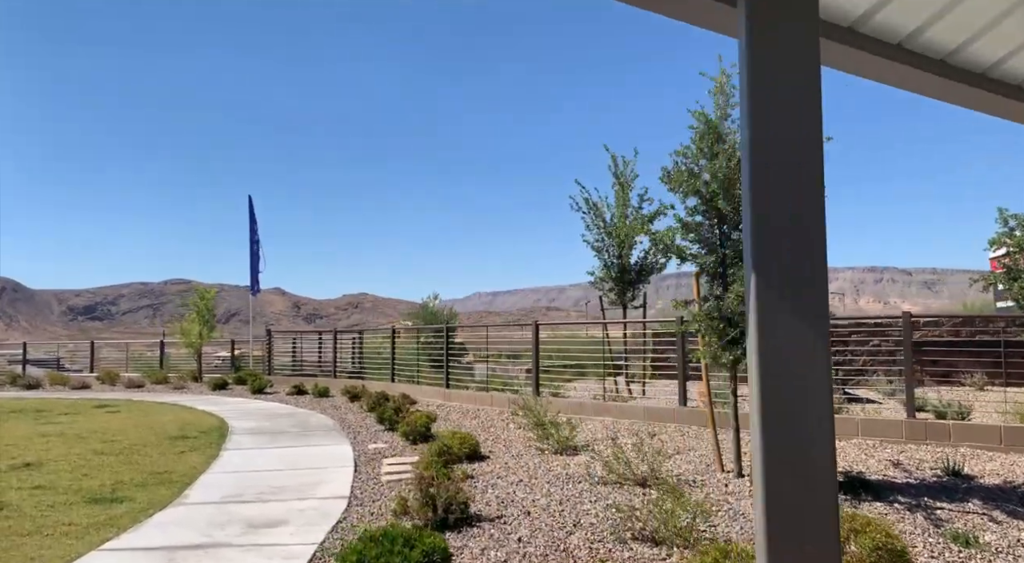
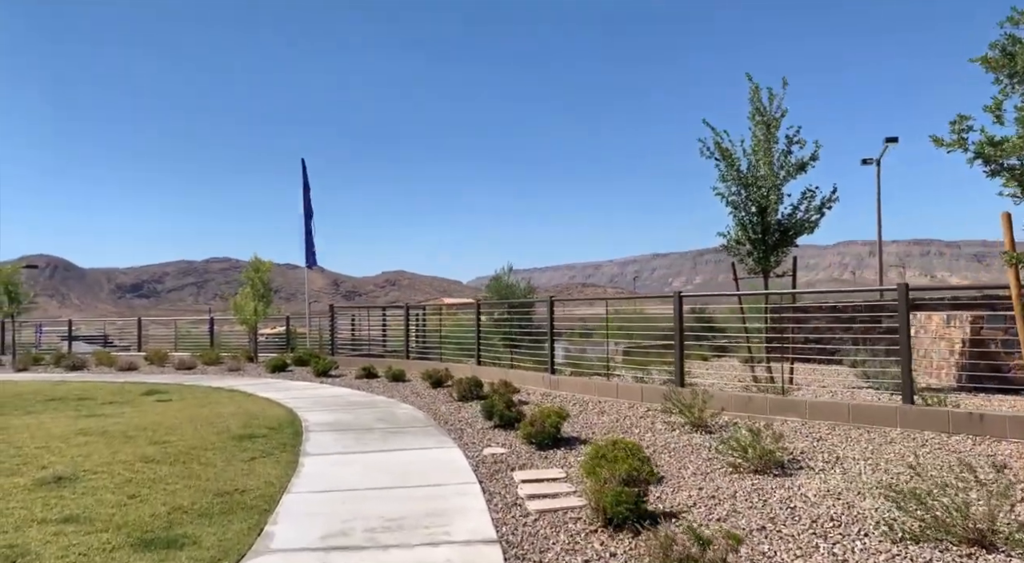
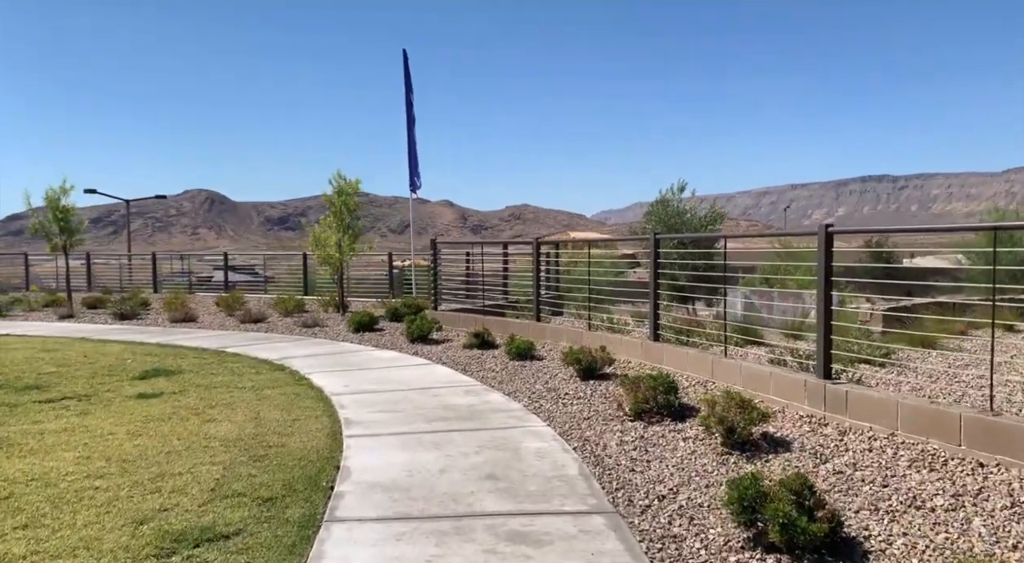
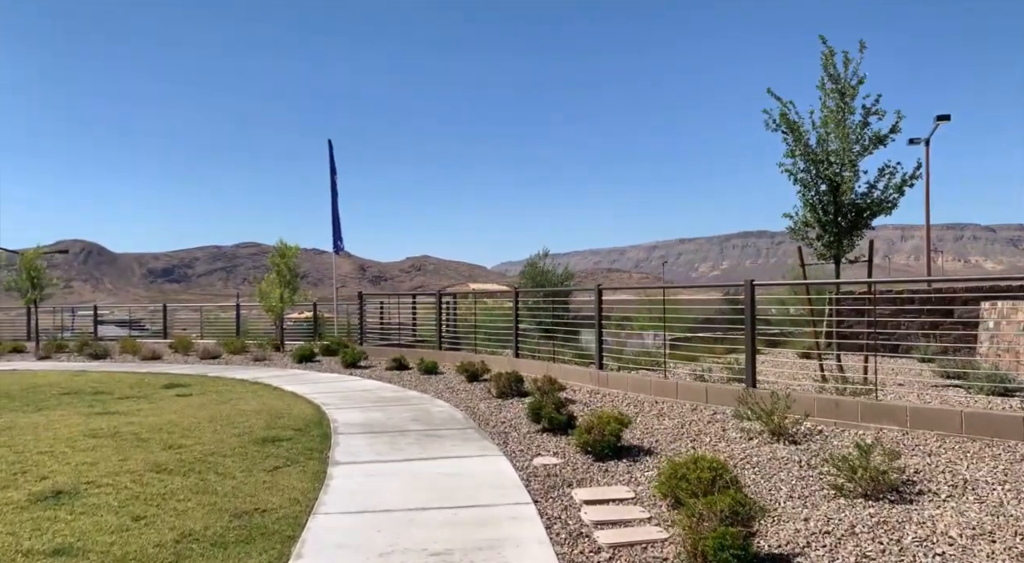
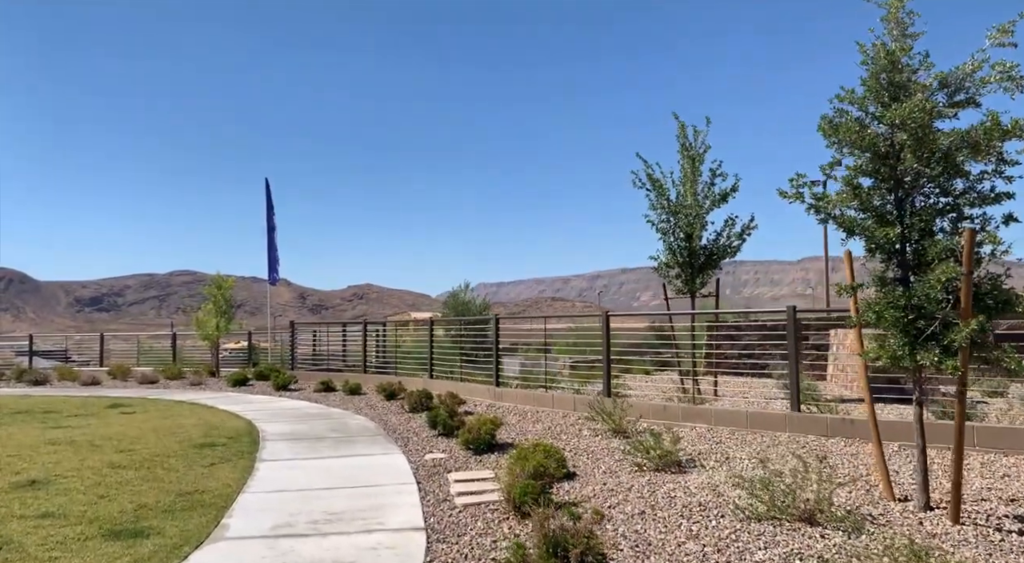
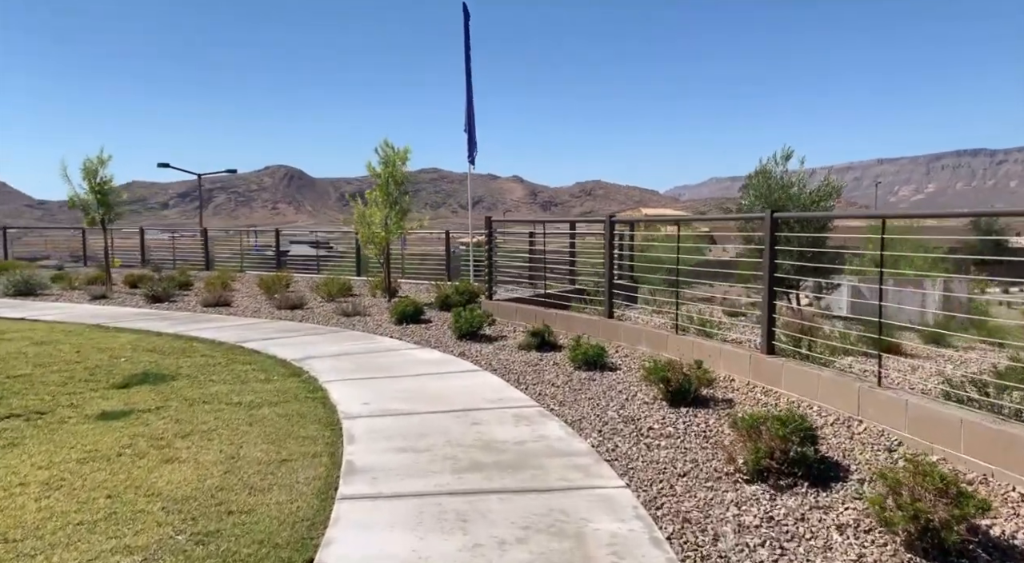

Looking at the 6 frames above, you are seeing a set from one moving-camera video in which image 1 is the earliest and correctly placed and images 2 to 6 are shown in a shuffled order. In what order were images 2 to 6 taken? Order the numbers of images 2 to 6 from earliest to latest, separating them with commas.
5, 2, 4, 3, 6
